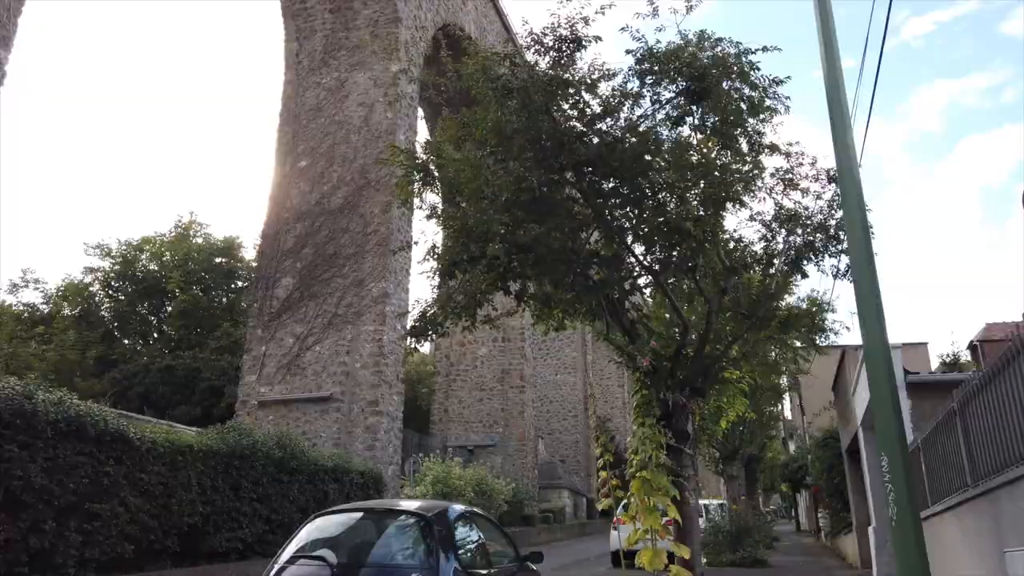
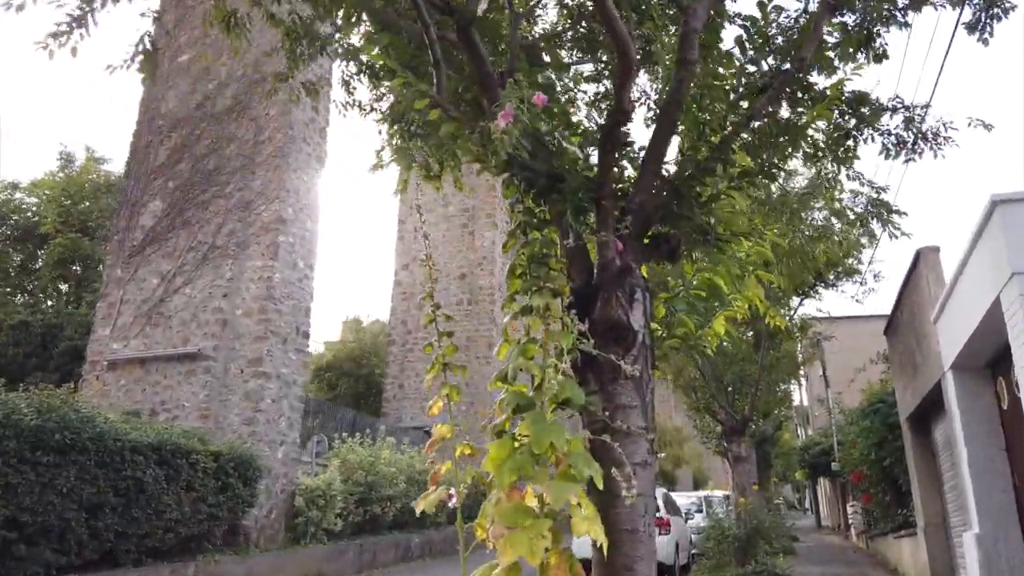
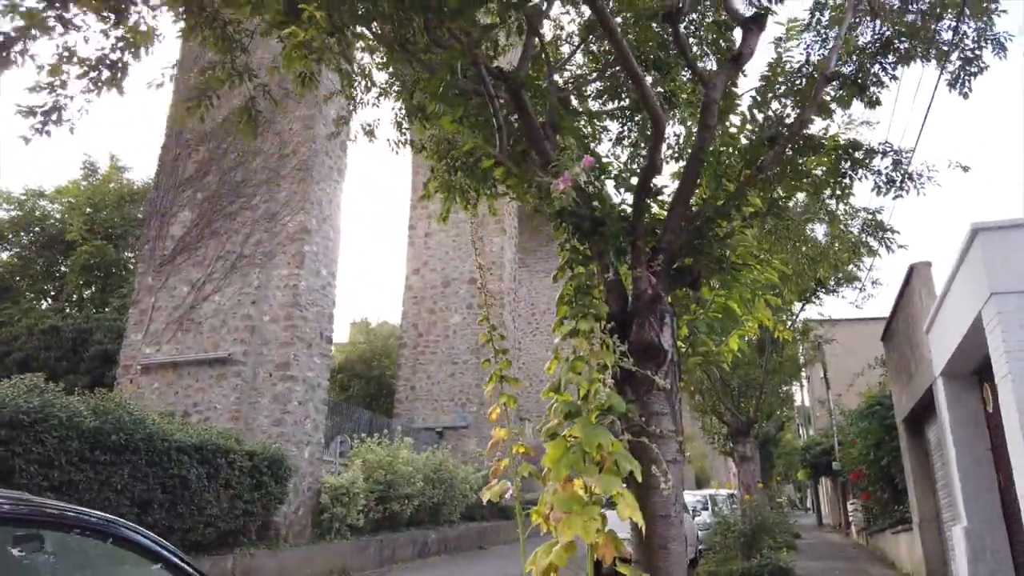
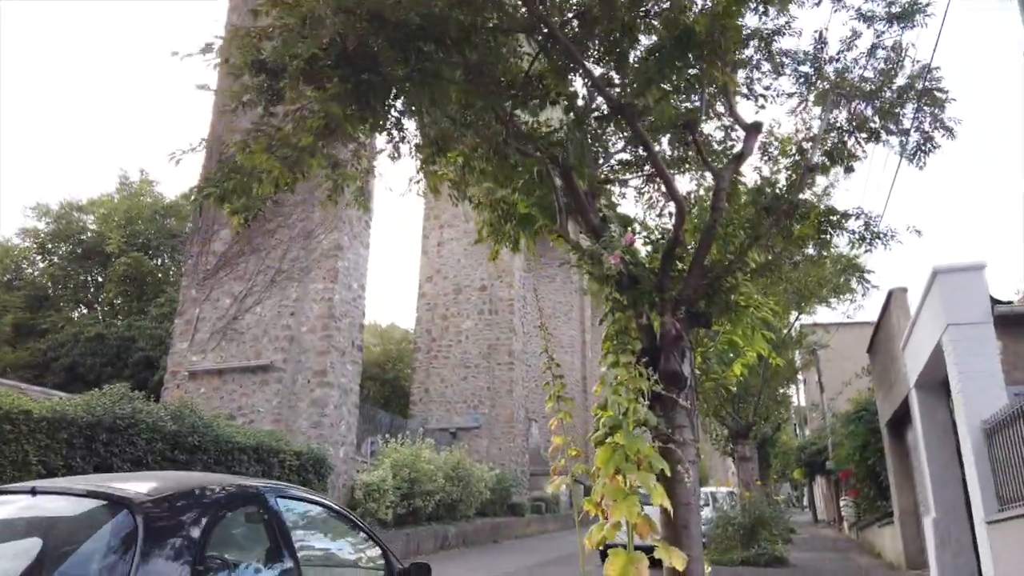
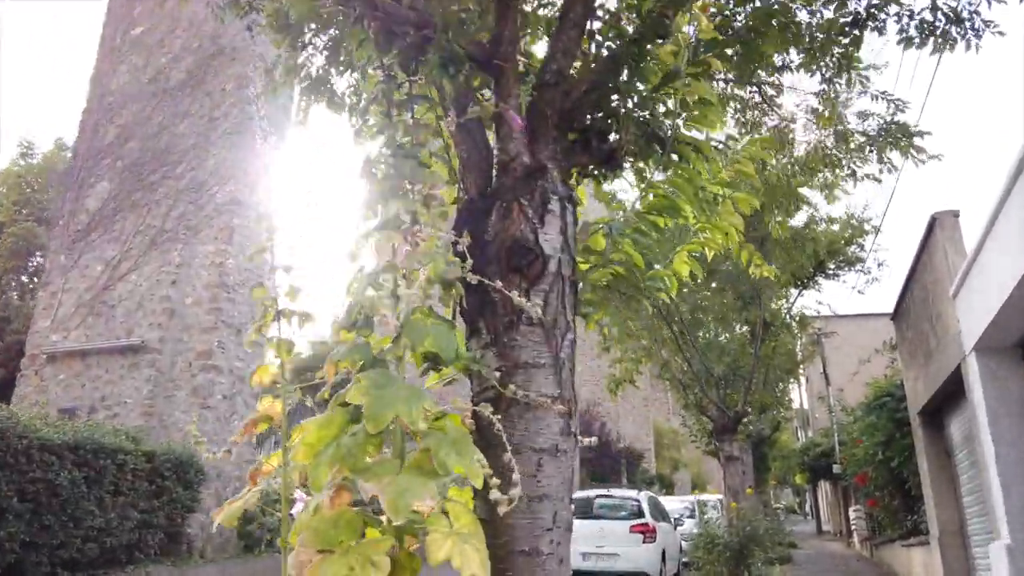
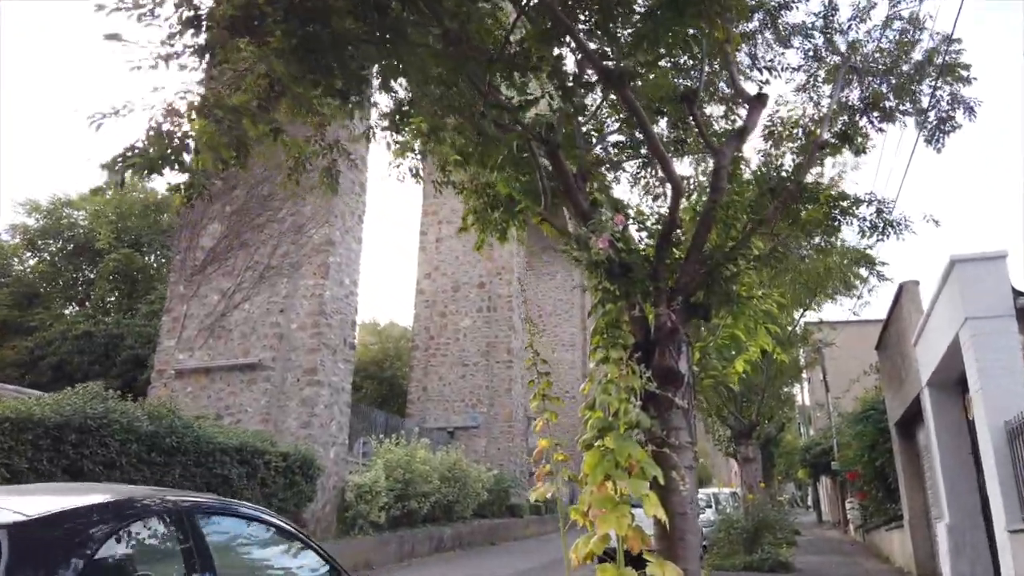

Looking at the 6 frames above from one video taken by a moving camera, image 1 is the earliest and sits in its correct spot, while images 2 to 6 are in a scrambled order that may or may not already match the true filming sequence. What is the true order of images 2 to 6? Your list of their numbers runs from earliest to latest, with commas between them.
4, 6, 3, 2, 5
